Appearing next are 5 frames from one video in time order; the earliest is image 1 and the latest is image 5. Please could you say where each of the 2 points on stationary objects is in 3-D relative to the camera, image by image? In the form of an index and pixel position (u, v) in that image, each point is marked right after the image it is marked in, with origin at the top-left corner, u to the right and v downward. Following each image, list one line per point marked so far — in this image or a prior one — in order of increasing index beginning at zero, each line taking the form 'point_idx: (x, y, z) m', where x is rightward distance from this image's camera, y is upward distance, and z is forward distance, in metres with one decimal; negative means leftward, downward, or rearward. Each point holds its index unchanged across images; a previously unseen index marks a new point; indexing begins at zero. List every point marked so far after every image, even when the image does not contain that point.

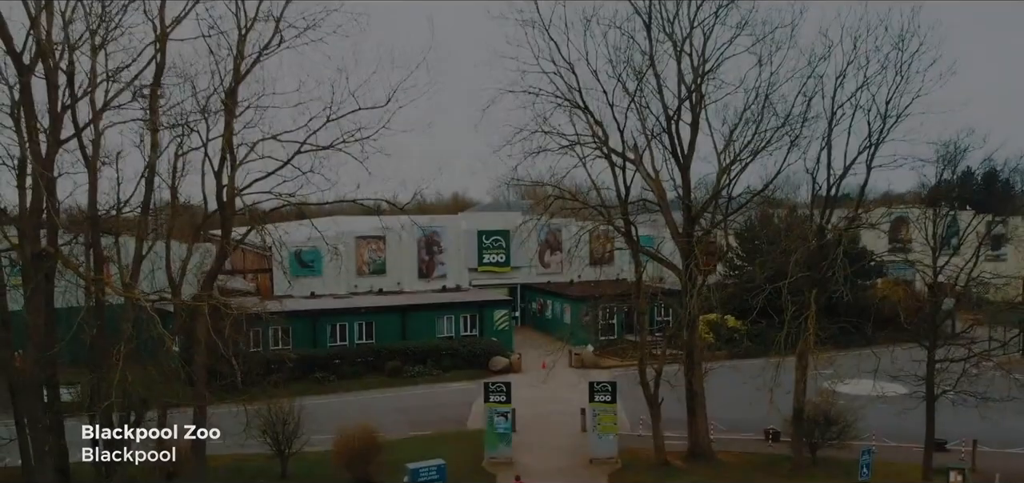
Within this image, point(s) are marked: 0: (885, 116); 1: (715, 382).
0: (+5.1, +1.7, +10.0) m
1: (+4.8, -3.4, +17.1) m
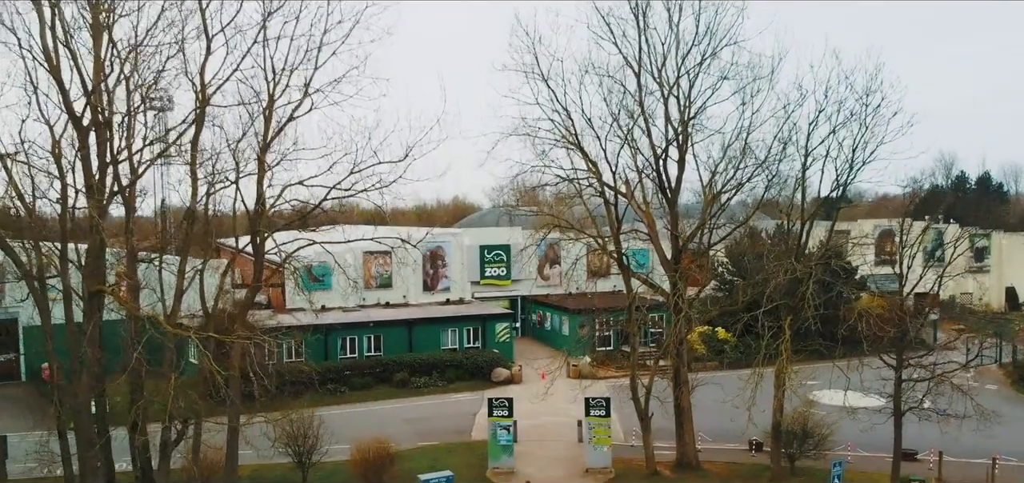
0: (+5.2, +1.2, +11.0) m
1: (+4.8, -3.8, +18.1) m
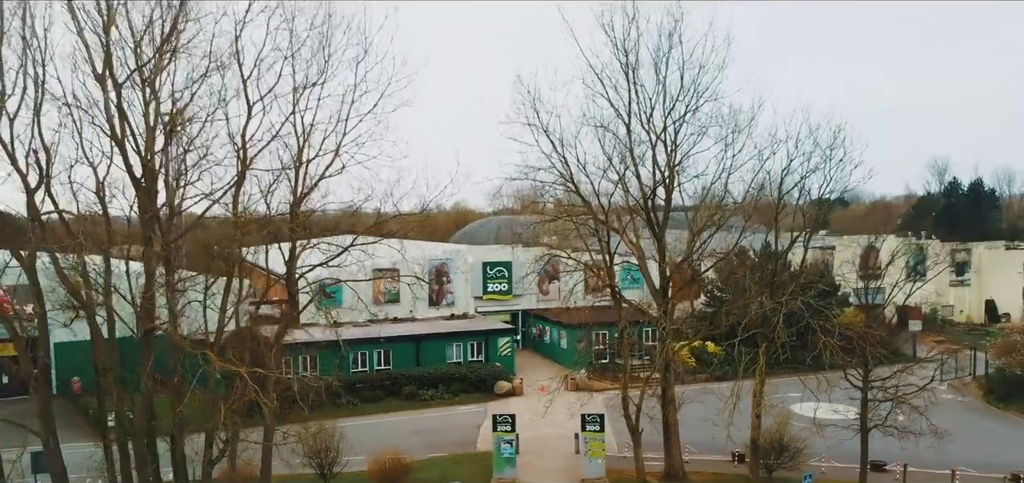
0: (+5.2, +0.6, +12.3) m
1: (+4.8, -4.4, +19.4) m
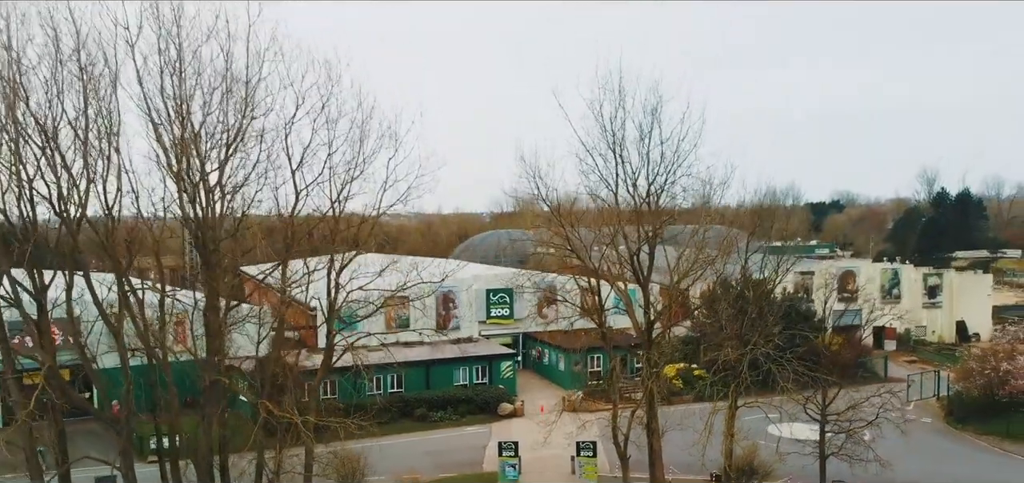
0: (+5.3, -0.5, +14.3) m
1: (+4.9, -5.5, +21.4) m
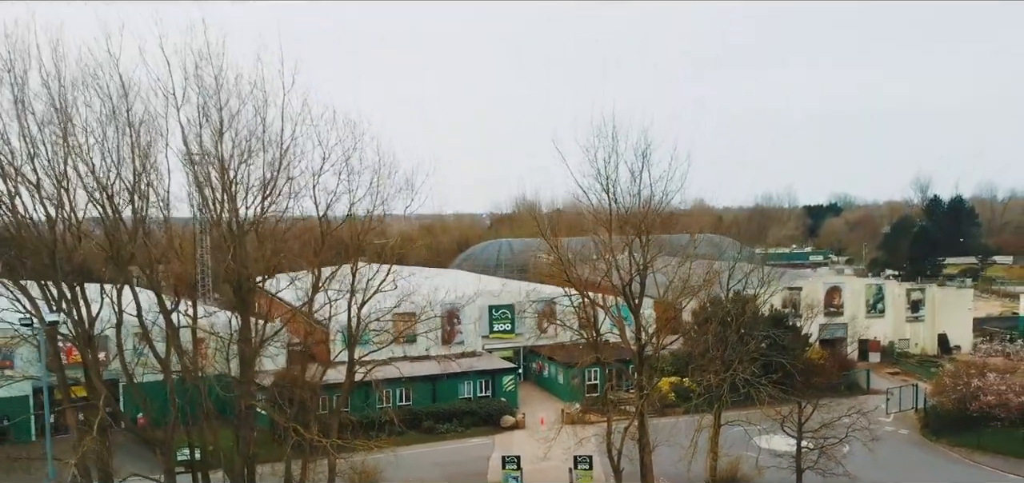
0: (+5.4, -1.2, +15.8) m
1: (+5.0, -6.3, +22.8) m
